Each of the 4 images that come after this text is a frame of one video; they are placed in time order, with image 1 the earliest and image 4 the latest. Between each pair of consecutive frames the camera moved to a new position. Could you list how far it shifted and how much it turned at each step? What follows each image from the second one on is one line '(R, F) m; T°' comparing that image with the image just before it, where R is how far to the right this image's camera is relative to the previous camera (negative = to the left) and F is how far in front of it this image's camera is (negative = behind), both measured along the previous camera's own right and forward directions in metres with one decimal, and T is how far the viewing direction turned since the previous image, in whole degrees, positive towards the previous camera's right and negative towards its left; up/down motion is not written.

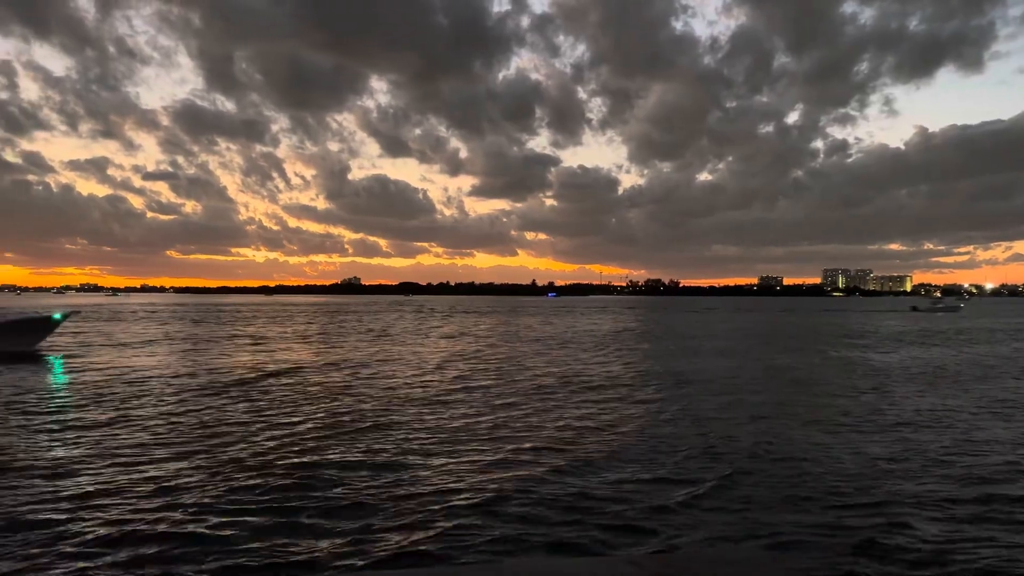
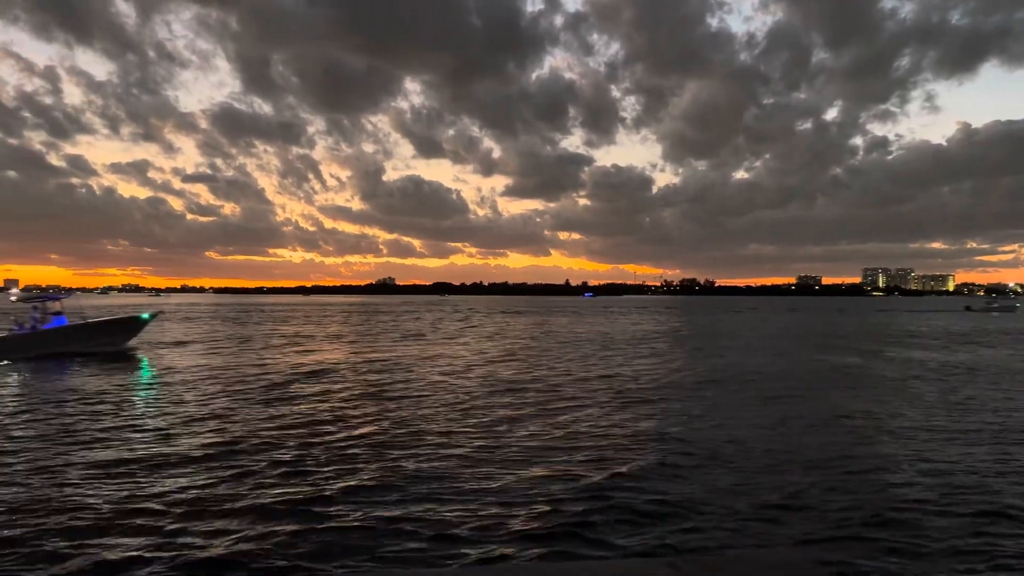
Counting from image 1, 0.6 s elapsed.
(-0.1, +1.1) m; -2°
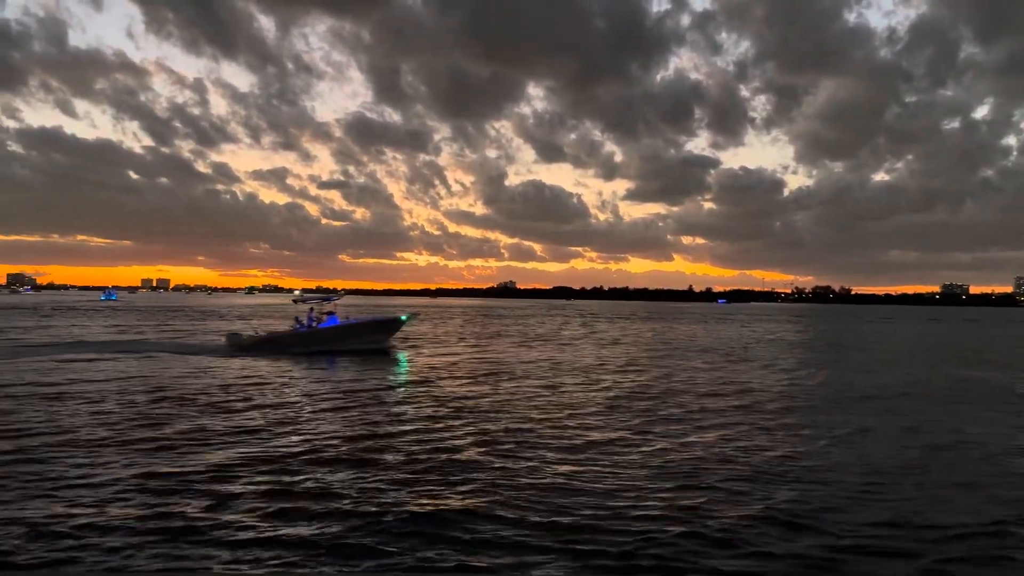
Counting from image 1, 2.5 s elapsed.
(-0.5, +2.5) m; -8°
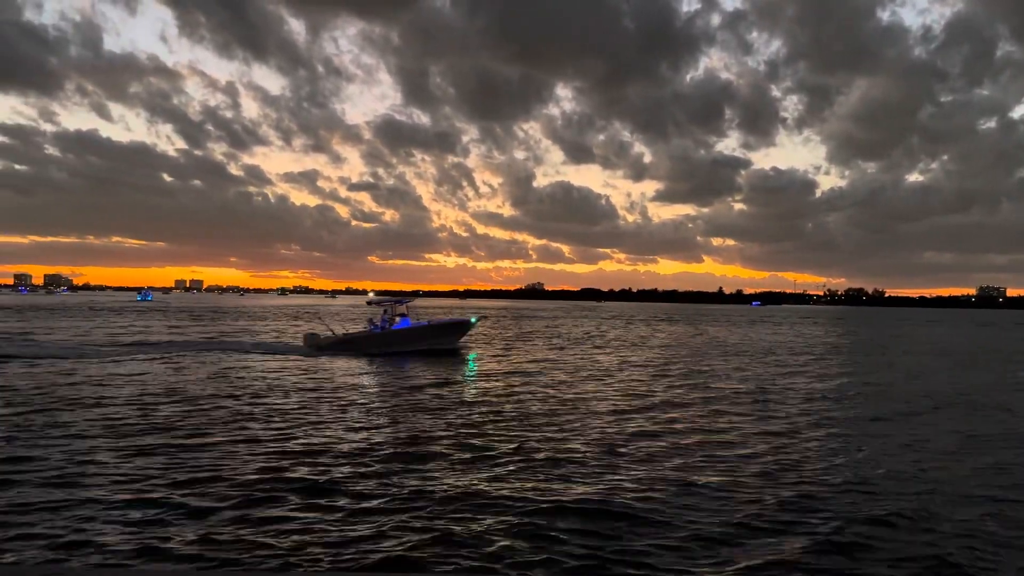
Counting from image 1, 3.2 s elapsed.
(-0.1, +0.4) m; -2°
